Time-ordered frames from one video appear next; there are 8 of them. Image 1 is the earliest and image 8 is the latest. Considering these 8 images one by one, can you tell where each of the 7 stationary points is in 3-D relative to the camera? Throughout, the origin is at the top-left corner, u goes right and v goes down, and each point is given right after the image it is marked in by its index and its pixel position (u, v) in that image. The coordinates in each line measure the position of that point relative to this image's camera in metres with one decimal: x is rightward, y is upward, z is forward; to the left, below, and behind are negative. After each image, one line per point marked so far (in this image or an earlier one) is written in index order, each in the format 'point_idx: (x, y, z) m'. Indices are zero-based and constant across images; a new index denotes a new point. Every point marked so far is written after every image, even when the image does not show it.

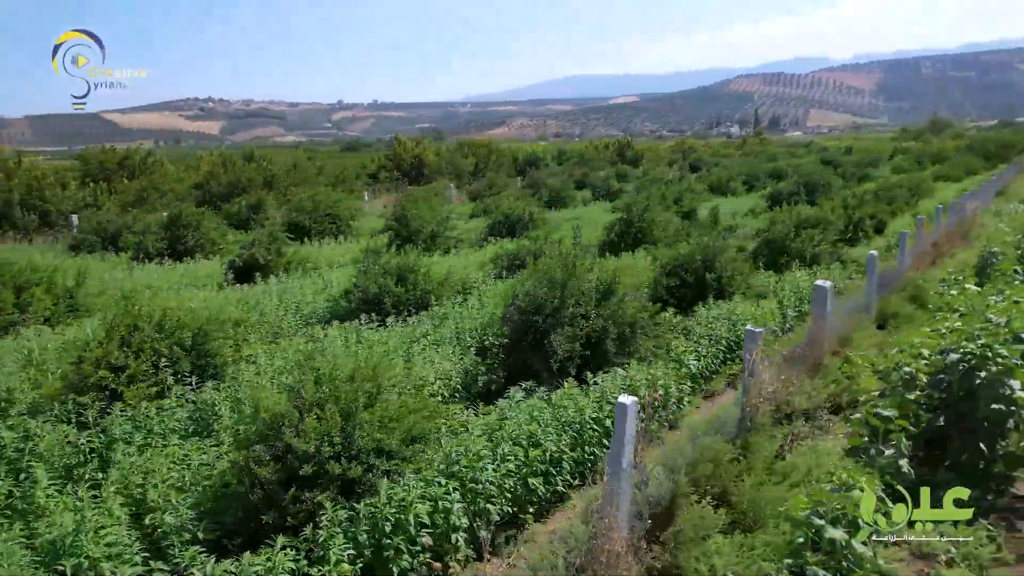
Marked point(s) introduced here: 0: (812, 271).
0: (+4.1, +0.2, +9.3) m
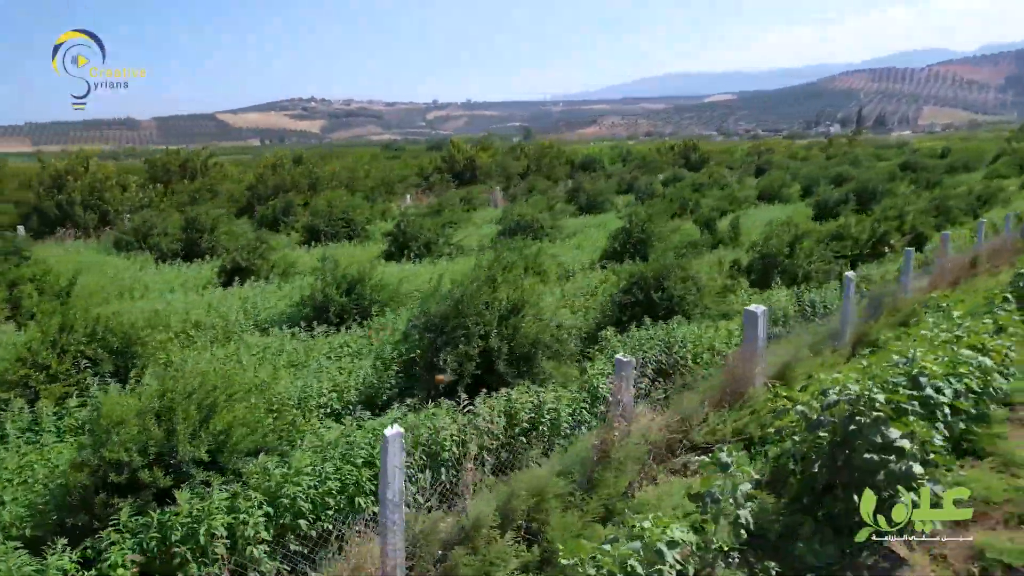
0: (+3.7, -0.1, +8.8) m
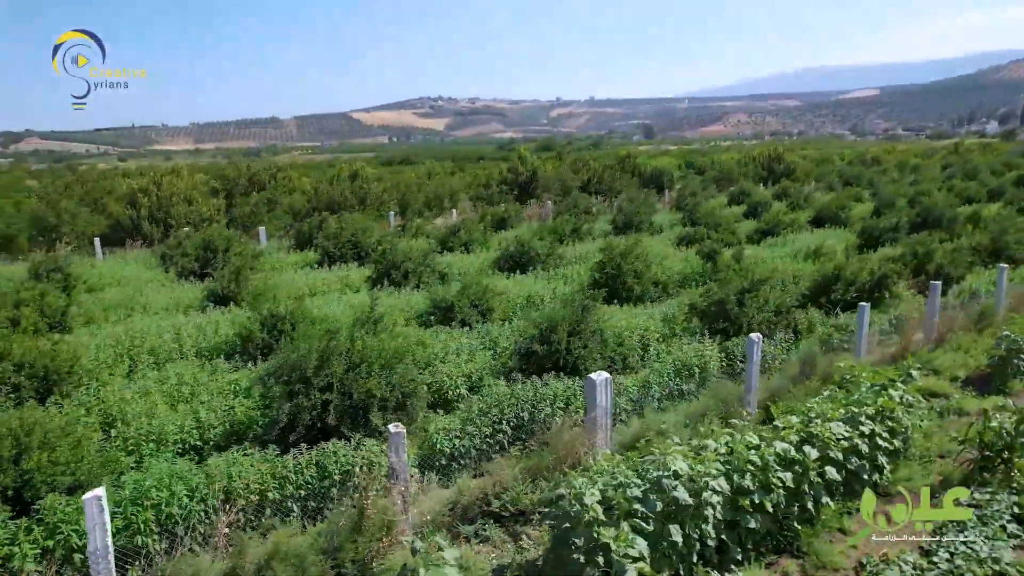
0: (+2.7, -0.7, +8.5) m
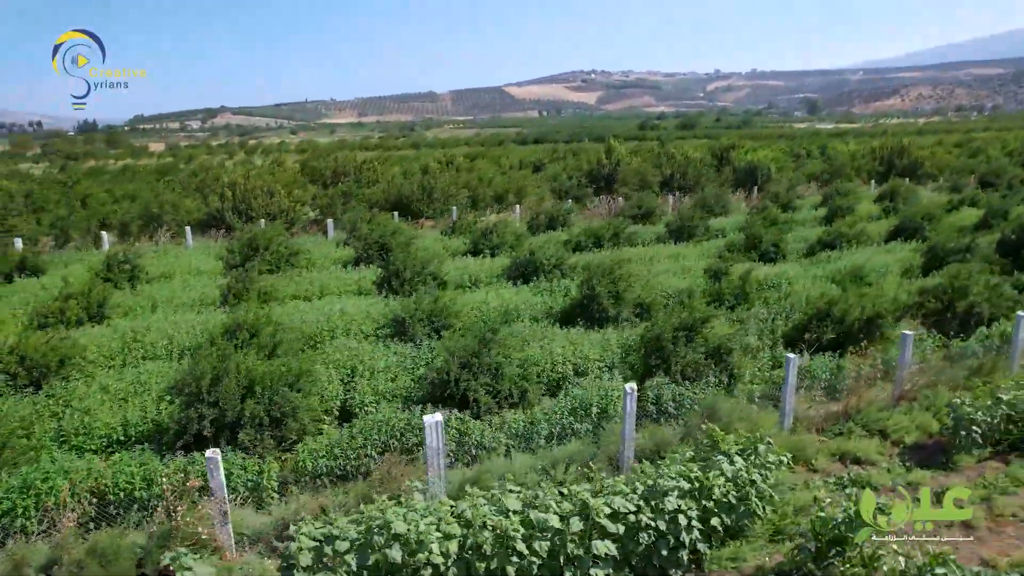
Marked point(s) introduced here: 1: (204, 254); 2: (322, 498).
0: (+1.7, -1.2, +8.3) m
1: (-7.5, +0.8, +16.1) m
2: (-1.9, -2.0, +6.4) m
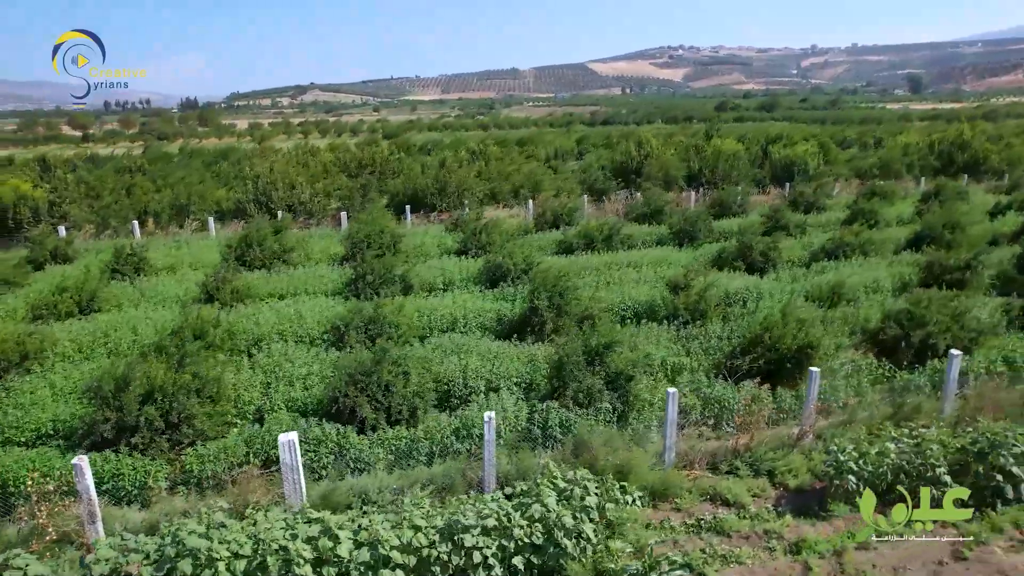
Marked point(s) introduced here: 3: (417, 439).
0: (+0.3, -1.5, +8.5) m
1: (-7.8, +1.1, +17.1) m
2: (-3.4, -2.3, +7.0) m
3: (-1.2, -1.8, +7.9) m
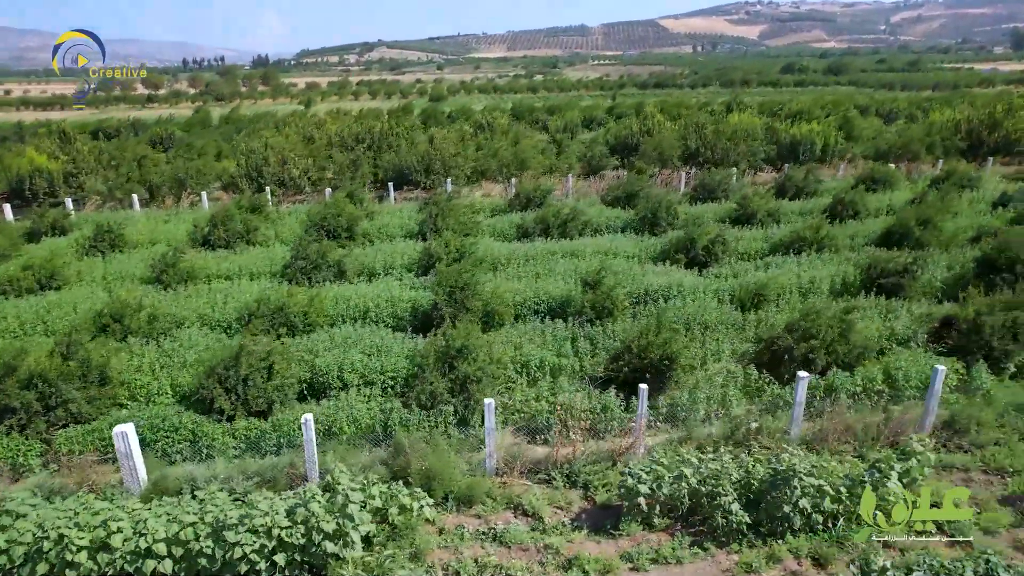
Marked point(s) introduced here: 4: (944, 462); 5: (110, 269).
0: (-1.7, -1.6, +8.9) m
1: (-8.8, +1.8, +18.1) m
2: (-5.6, -2.3, +7.9) m
3: (-3.2, -1.9, +8.5) m
4: (+5.3, -2.1, +8.1) m
5: (-8.6, +0.4, +14.1) m
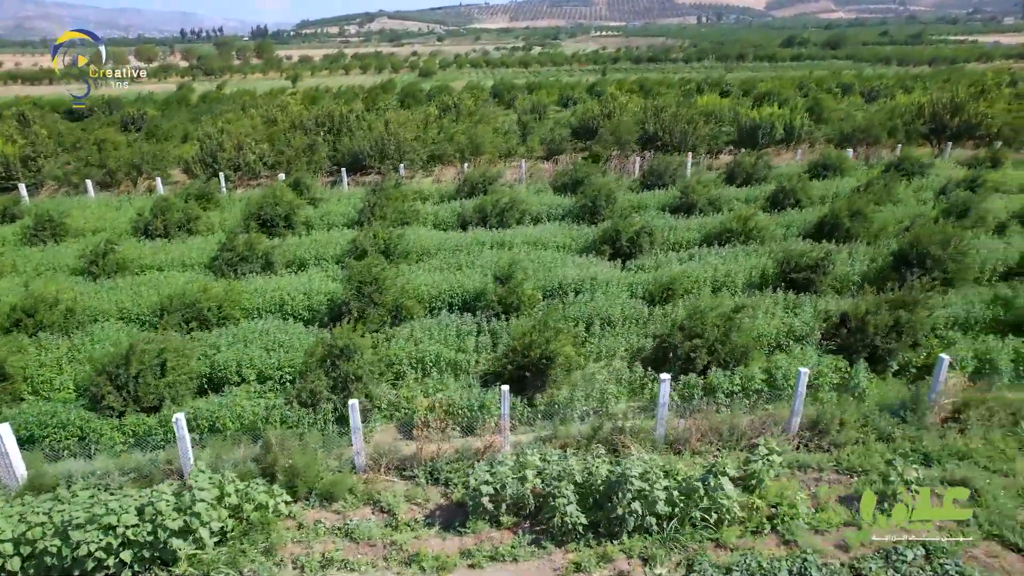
0: (-3.3, -1.6, +9.2) m
1: (-10.4, +2.2, +18.4) m
2: (-7.3, -2.3, +8.2) m
3: (-4.9, -1.9, +8.9) m
4: (+3.6, -2.2, +8.3) m
5: (-10.2, +0.6, +14.4) m
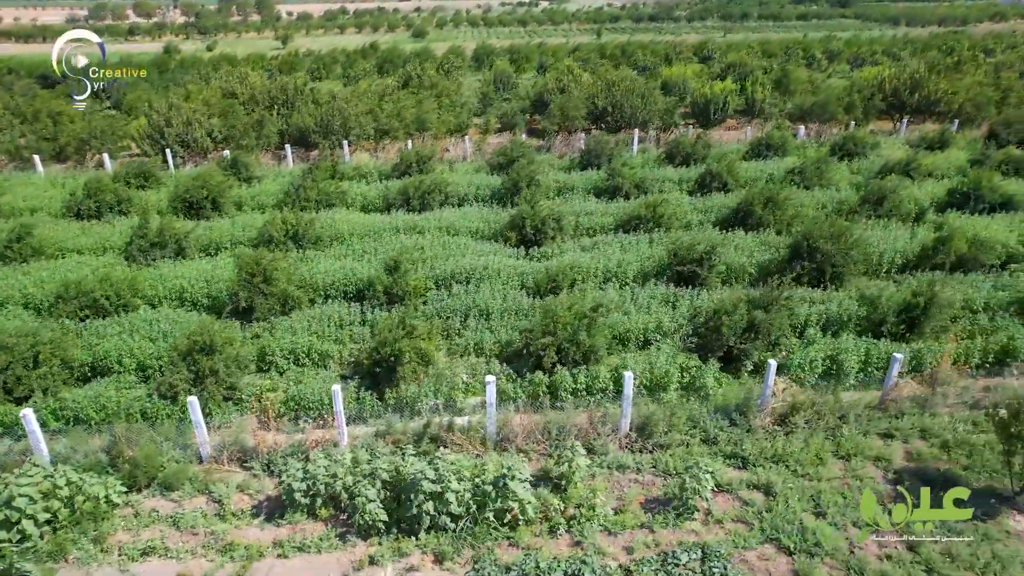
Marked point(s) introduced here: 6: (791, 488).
0: (-5.5, -1.6, +9.7) m
1: (-12.3, +2.9, +18.8) m
2: (-9.5, -2.3, +8.9) m
3: (-7.1, -1.9, +9.4) m
4: (+1.4, -2.3, +8.7) m
5: (-12.3, +1.0, +14.9) m
6: (+3.4, -2.5, +8.1) m
